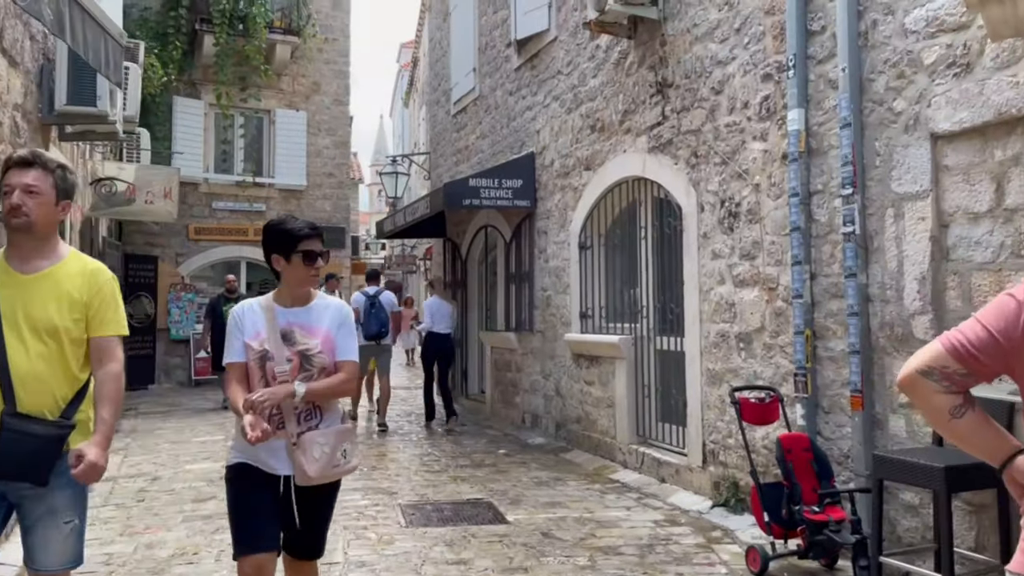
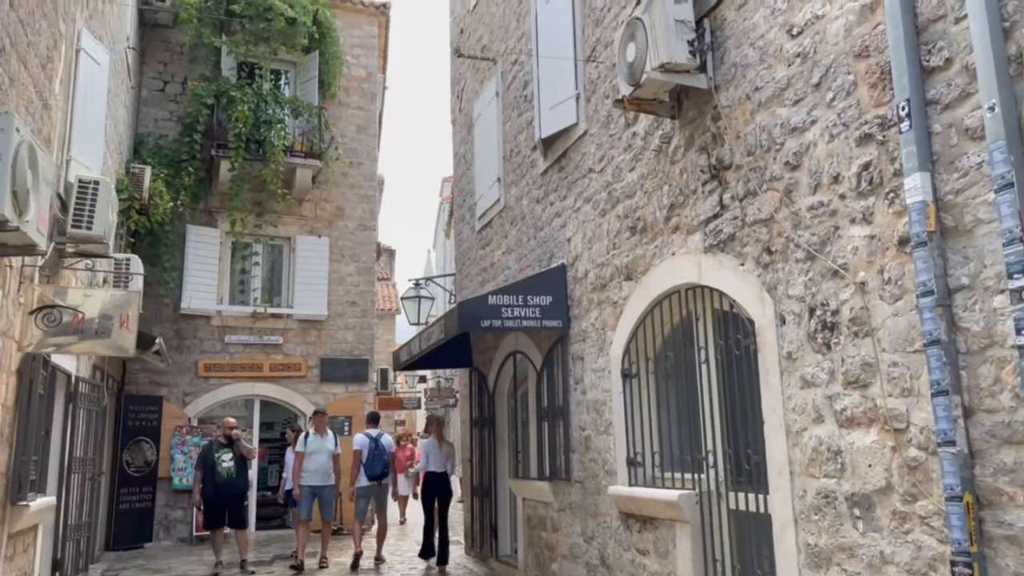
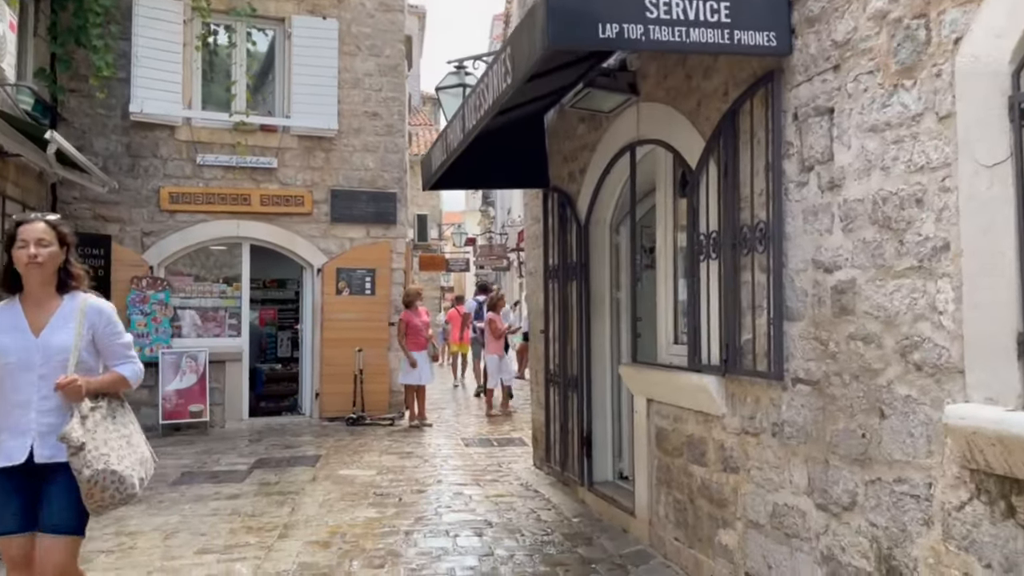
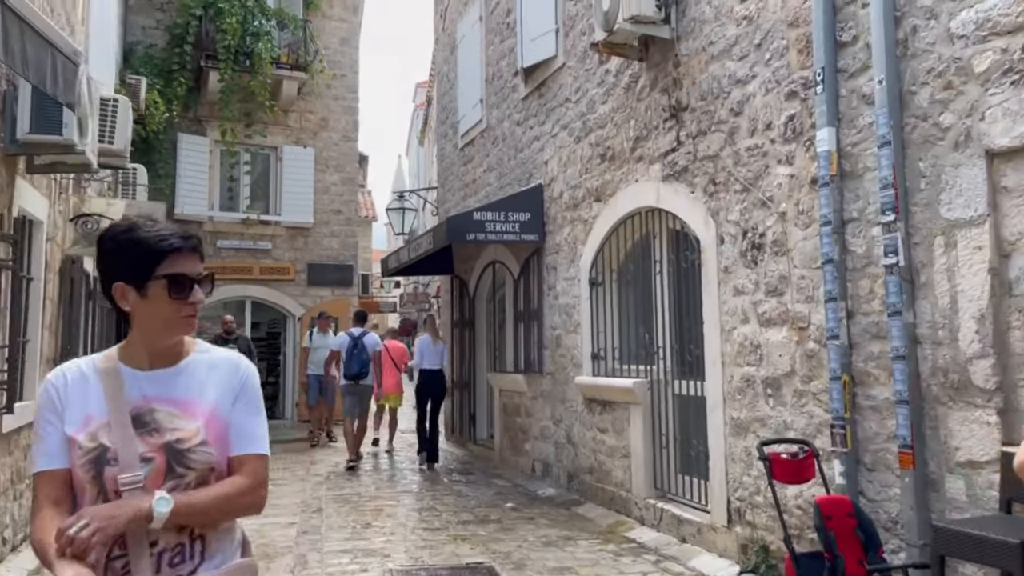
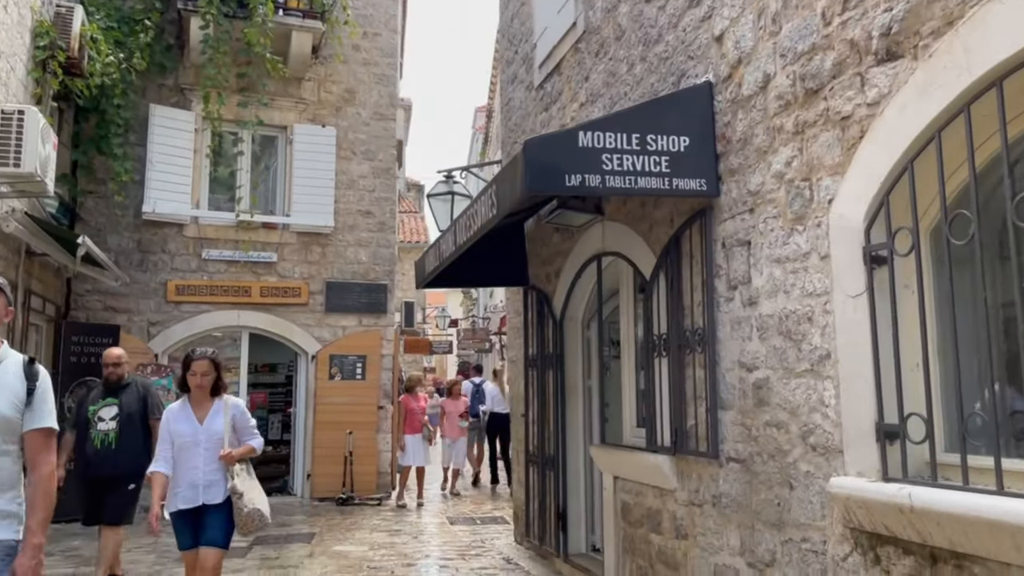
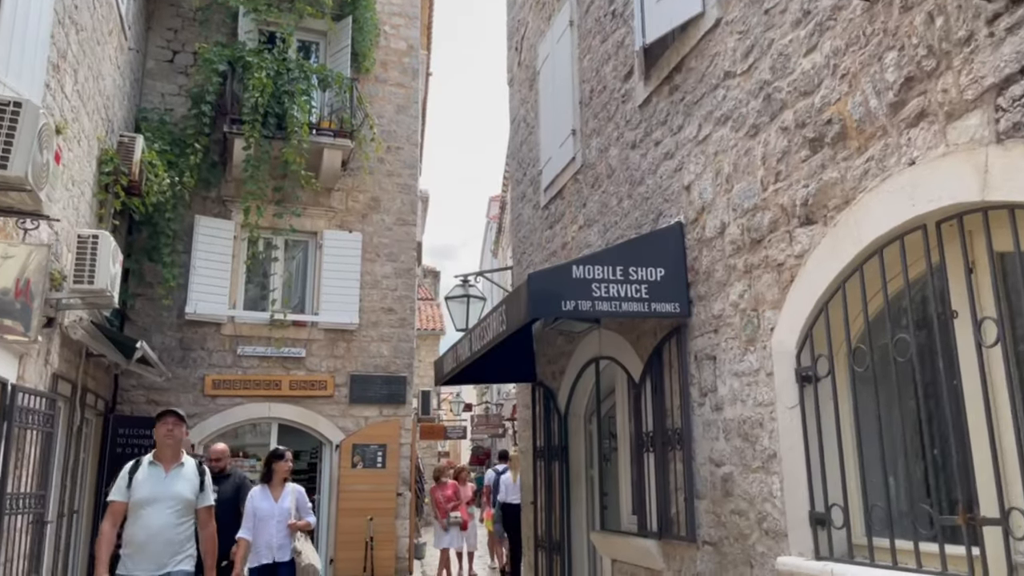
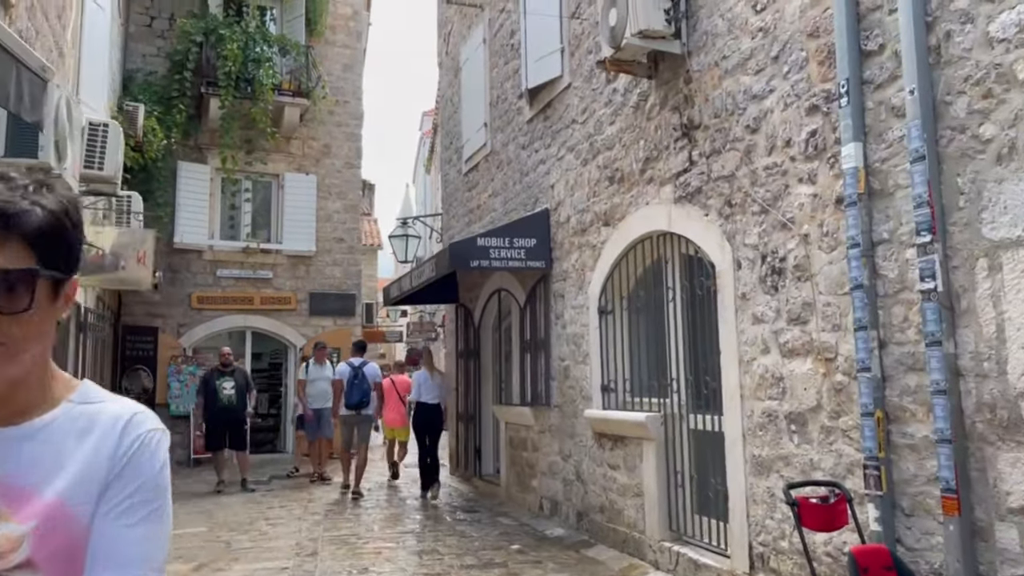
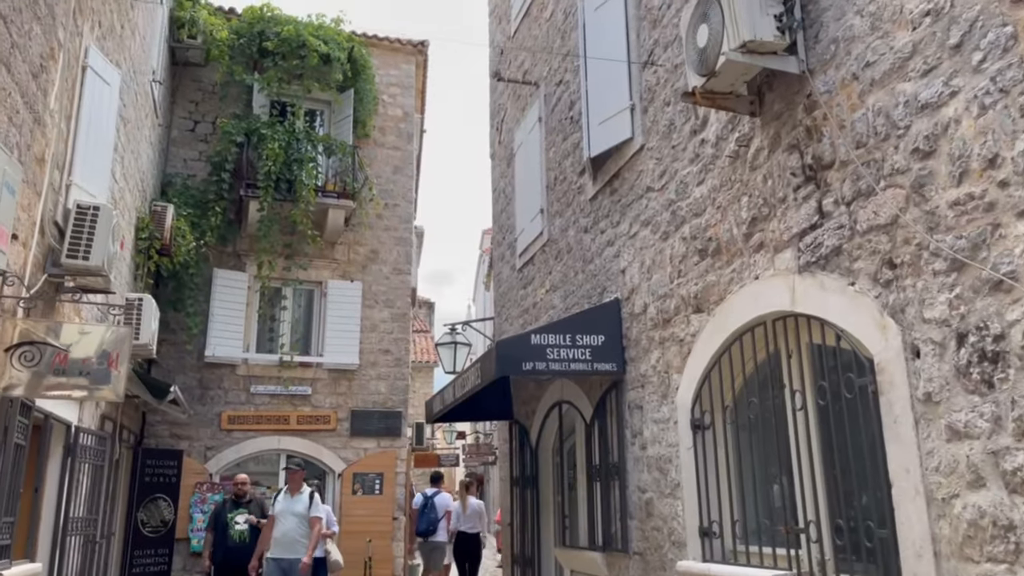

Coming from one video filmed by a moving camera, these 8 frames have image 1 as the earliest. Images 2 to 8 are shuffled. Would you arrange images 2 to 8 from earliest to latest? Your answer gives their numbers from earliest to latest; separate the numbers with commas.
4, 7, 2, 8, 6, 5, 3
